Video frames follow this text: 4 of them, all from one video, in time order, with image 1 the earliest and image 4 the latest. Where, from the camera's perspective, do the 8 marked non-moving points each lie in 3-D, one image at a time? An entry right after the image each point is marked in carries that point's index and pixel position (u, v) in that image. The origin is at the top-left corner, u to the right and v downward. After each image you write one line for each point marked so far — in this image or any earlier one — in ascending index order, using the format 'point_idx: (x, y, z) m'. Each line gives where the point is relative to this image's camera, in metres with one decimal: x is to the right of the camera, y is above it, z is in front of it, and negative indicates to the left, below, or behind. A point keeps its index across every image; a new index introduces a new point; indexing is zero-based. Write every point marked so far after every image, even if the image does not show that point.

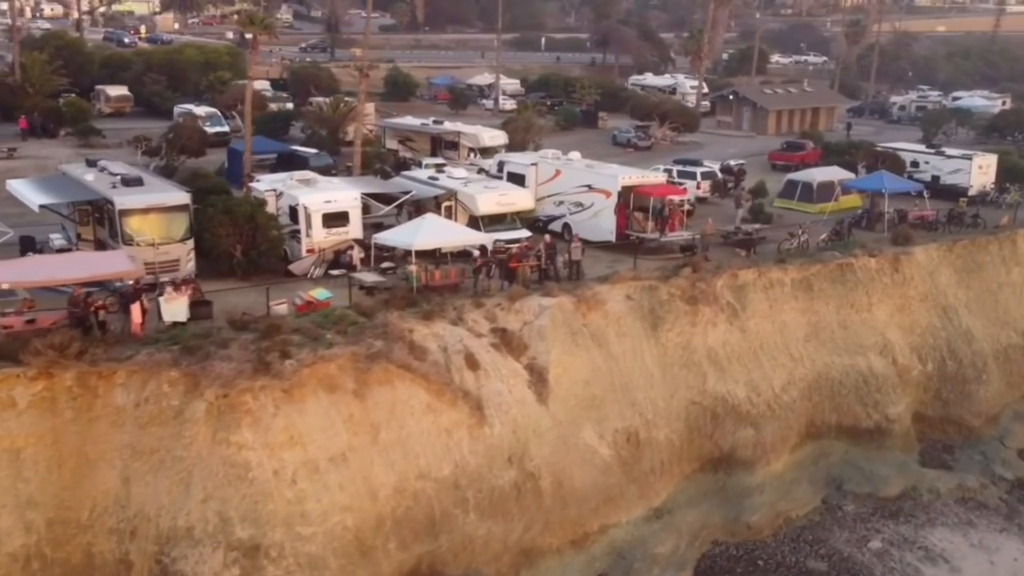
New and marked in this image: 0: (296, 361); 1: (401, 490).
0: (-3.6, -1.2, +19.1) m
1: (-1.9, -3.4, +19.5) m
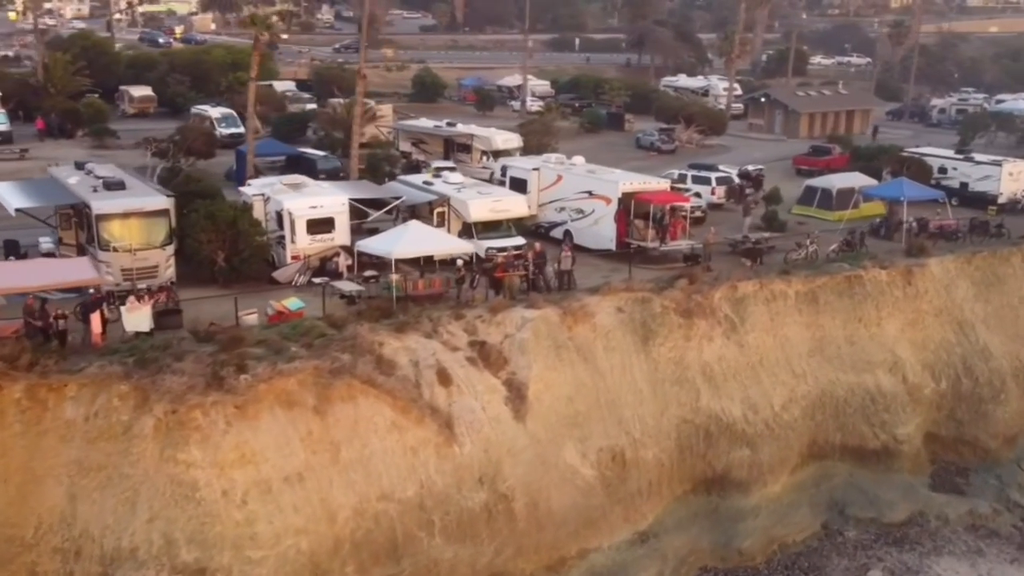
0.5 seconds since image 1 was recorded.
0: (-4.2, -1.4, +18.3) m
1: (-2.5, -3.6, +18.7) m
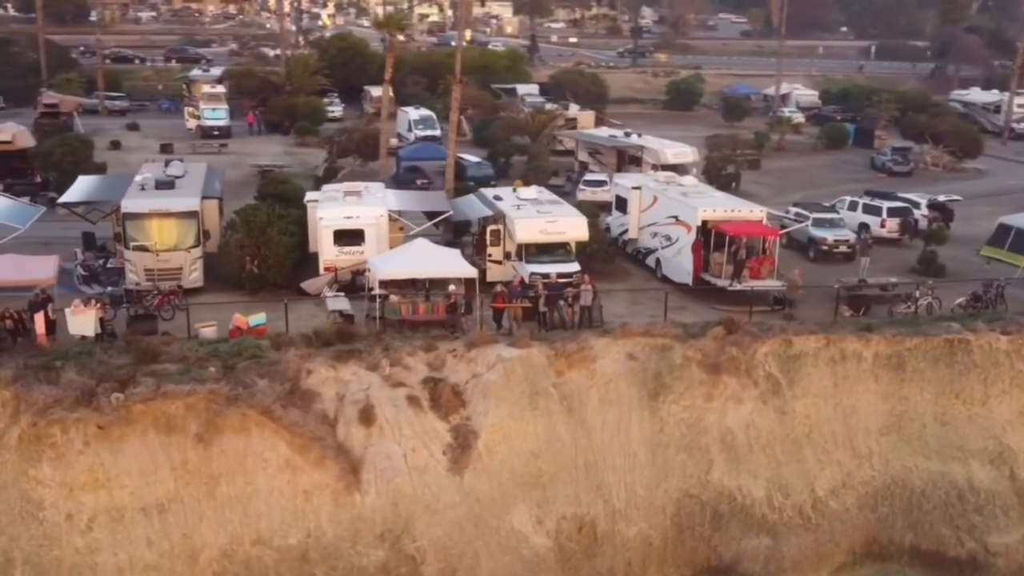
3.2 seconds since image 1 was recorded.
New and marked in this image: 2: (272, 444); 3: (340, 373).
0: (-5.8, -1.6, +17.3) m
1: (-4.2, -4.0, +17.1) m
2: (-3.7, -2.4, +17.7) m
3: (-2.9, -1.4, +19.1) m
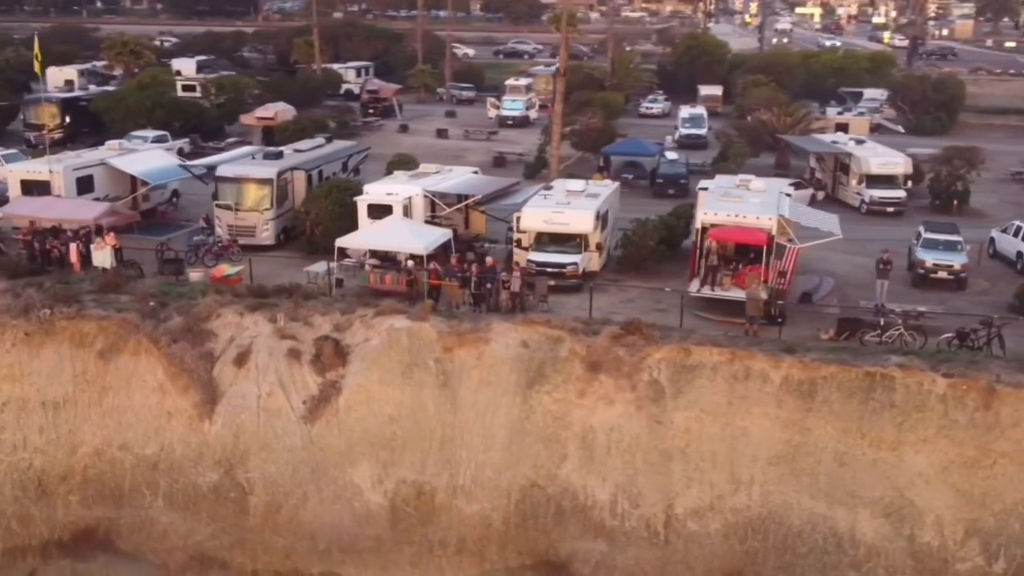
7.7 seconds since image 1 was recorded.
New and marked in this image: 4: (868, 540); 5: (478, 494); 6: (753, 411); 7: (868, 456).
0: (-8.5, -0.5, +21.4) m
1: (-7.4, -3.0, +20.6) m
2: (-6.5, -1.5, +20.9) m
3: (-5.1, -0.6, +21.8) m
4: (+5.8, -4.1, +18.6) m
5: (-0.6, -3.6, +20.3) m
6: (+4.1, -2.1, +19.8) m
7: (+5.9, -2.8, +19.0) m
